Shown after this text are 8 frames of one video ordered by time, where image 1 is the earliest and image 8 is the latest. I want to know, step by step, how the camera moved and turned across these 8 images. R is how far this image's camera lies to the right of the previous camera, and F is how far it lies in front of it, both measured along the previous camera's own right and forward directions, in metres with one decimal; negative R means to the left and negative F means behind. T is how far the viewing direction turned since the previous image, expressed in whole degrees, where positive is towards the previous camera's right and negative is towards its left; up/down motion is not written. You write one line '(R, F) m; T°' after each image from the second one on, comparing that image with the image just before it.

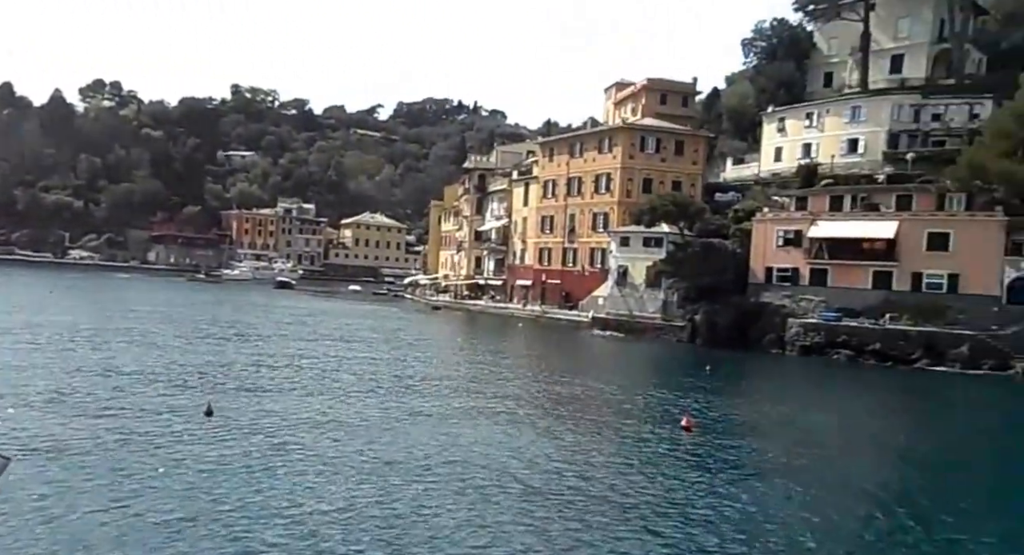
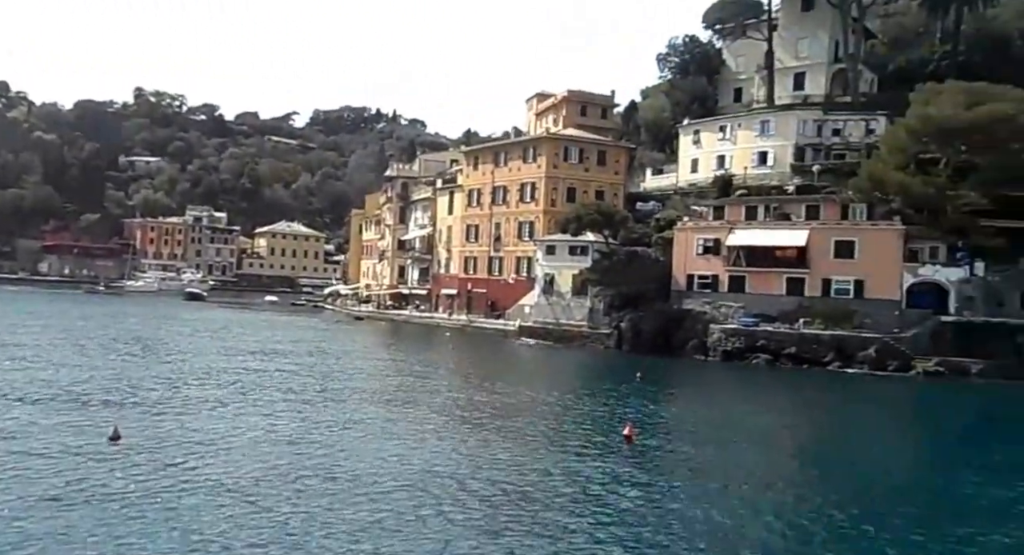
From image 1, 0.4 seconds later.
(-0.3, -0.6) m; +4°
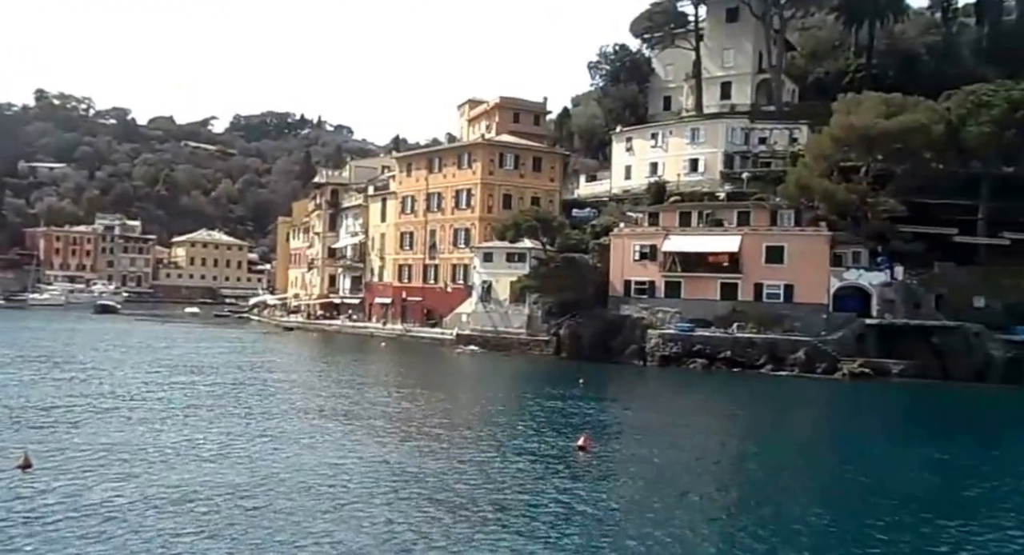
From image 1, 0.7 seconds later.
(-0.6, +0.2) m; +4°
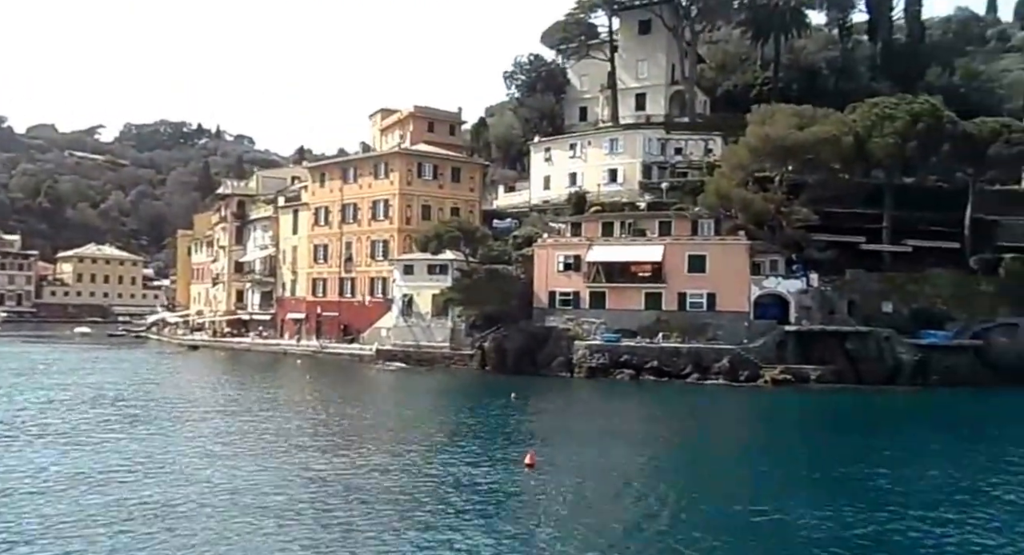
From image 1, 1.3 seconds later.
(-1.1, +1.0) m; +5°
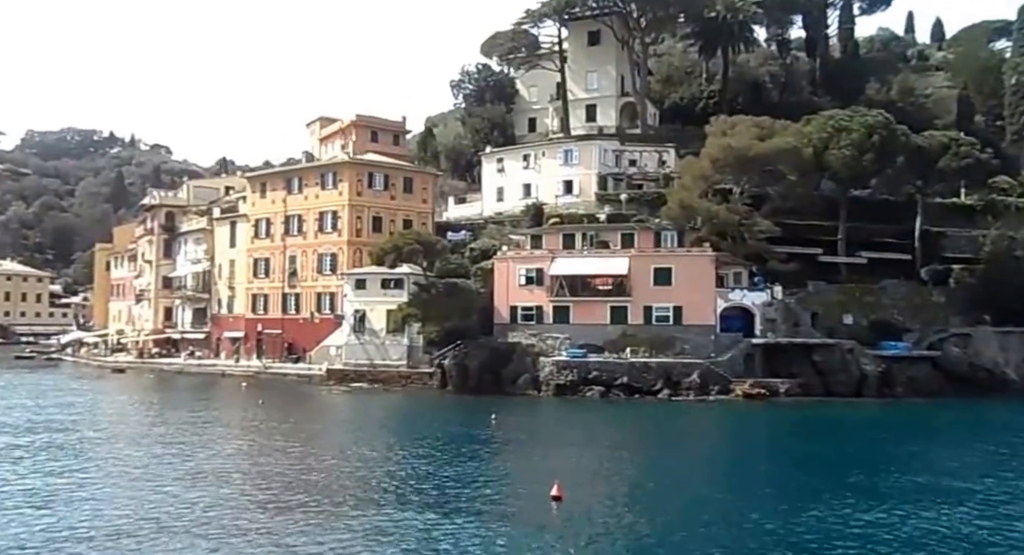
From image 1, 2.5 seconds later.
(-2.0, +2.3) m; +4°
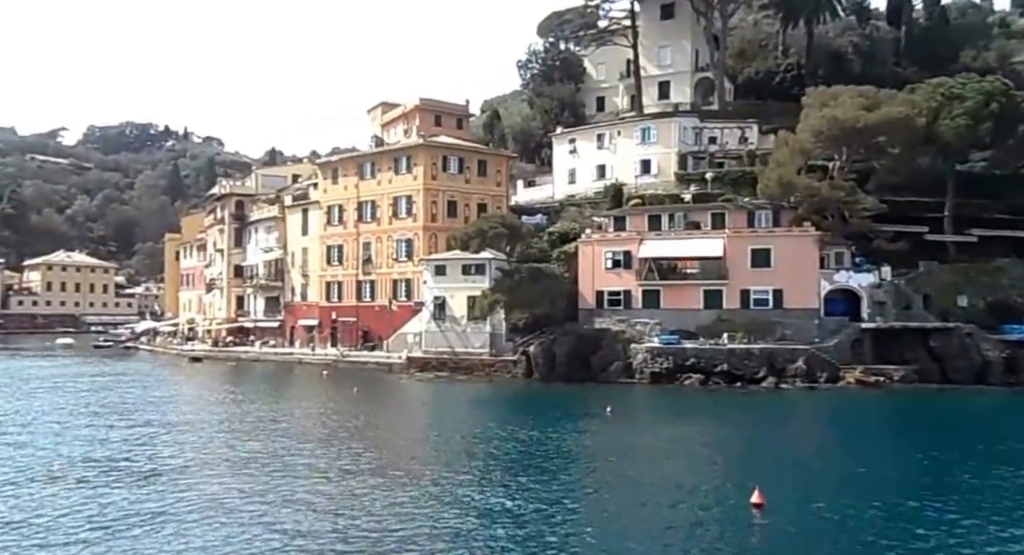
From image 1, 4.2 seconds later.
(-2.0, +2.4) m; -3°
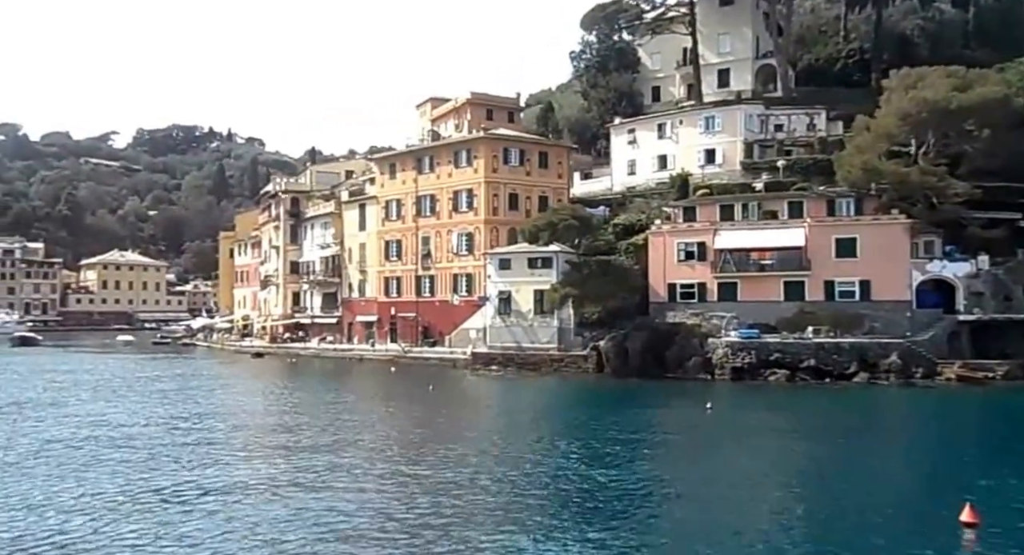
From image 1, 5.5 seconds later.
(-1.6, +2.1) m; -3°
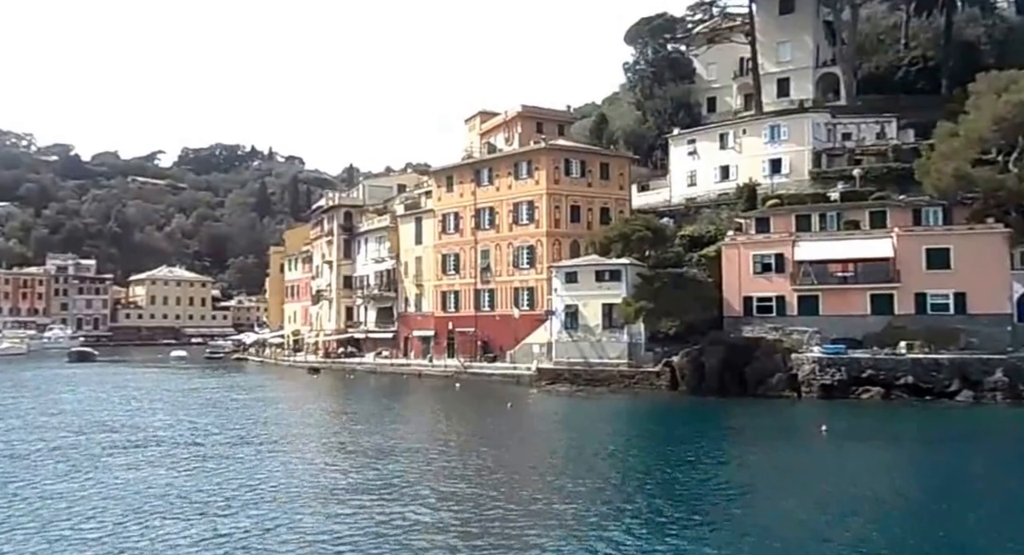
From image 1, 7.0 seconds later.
(-1.8, +2.1) m; -2°
